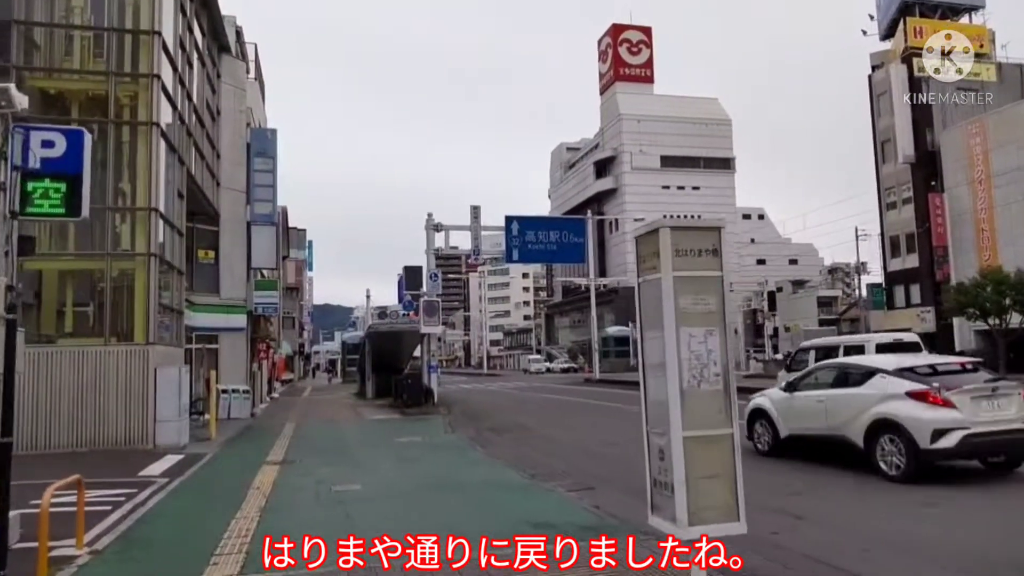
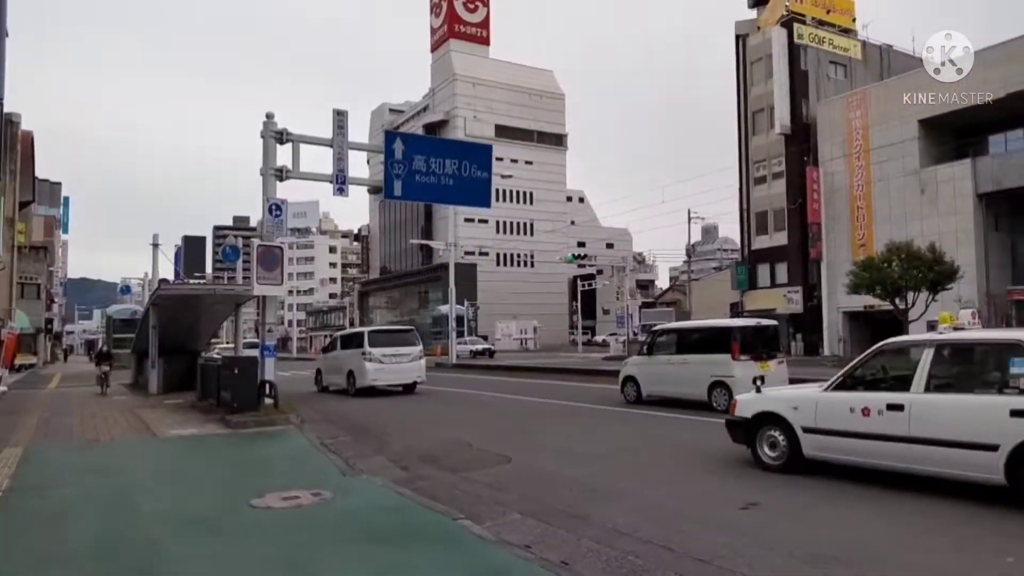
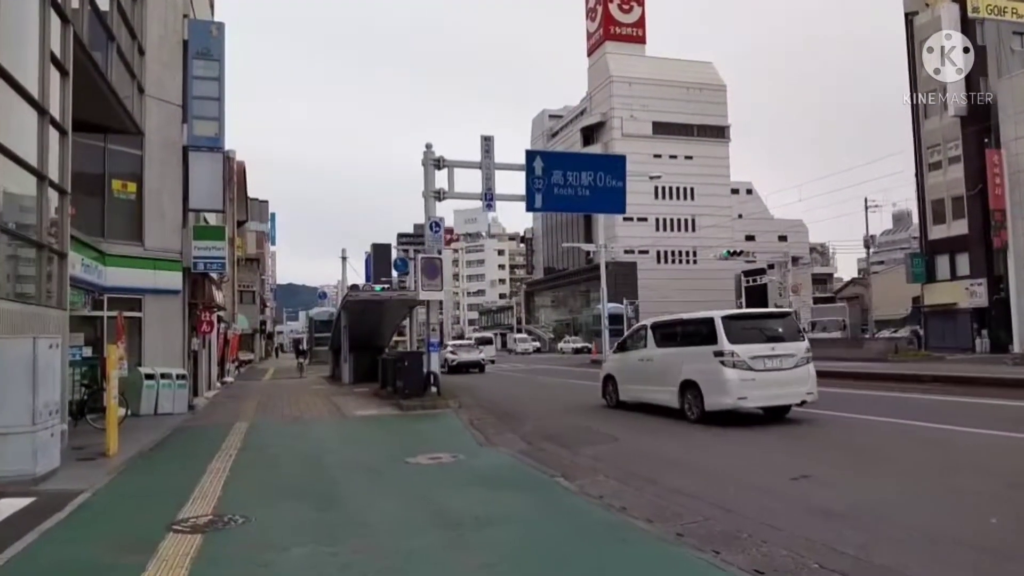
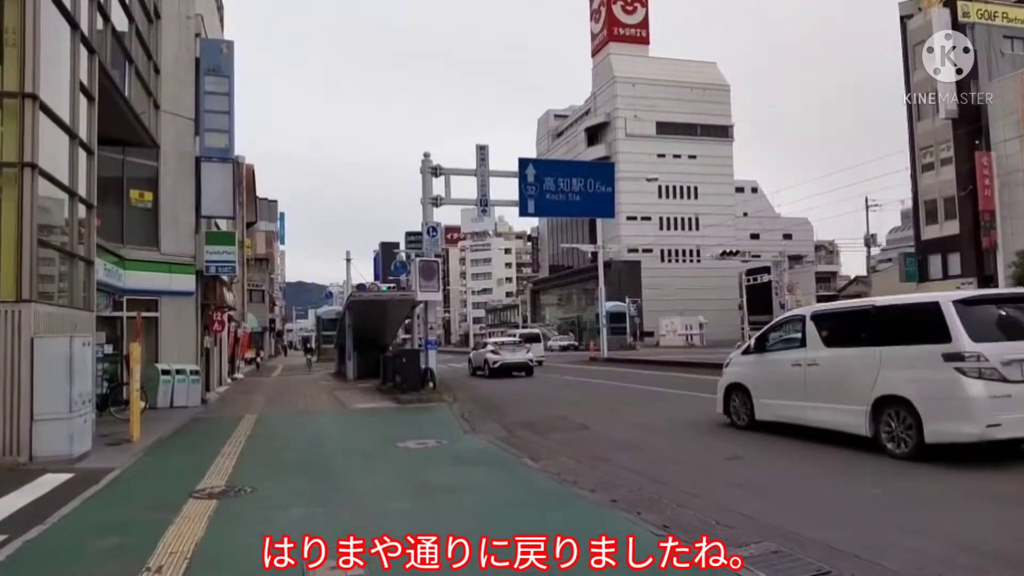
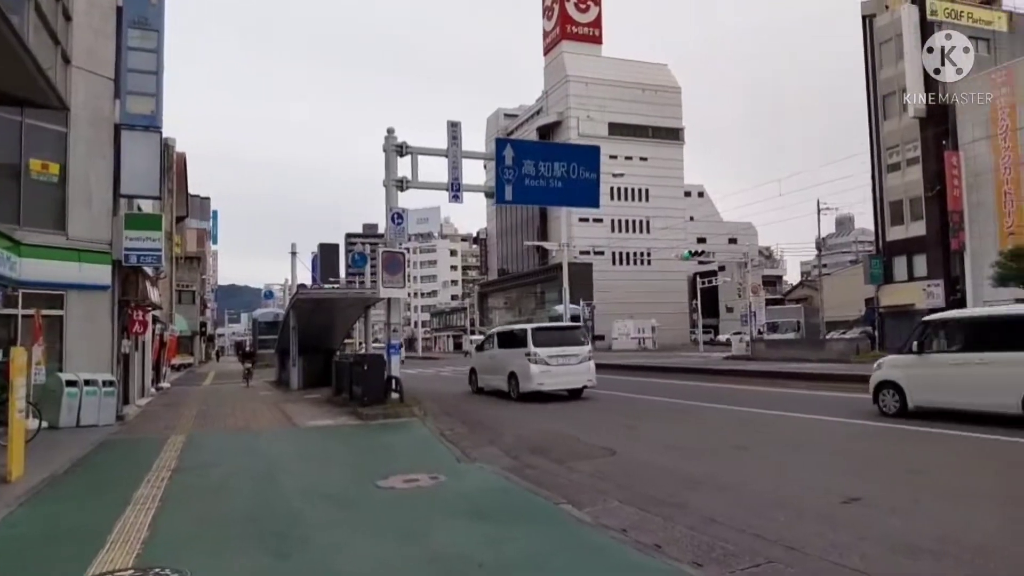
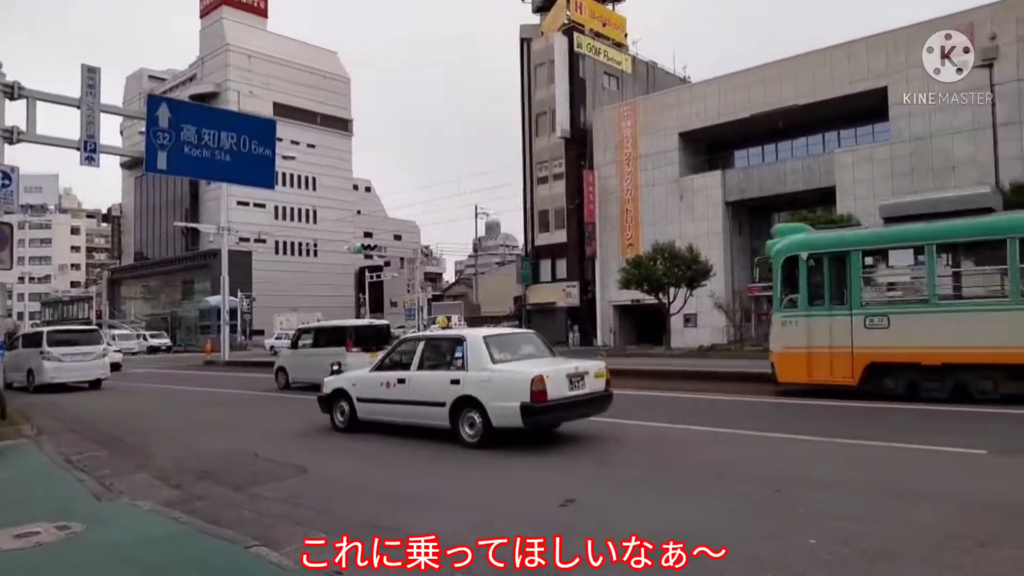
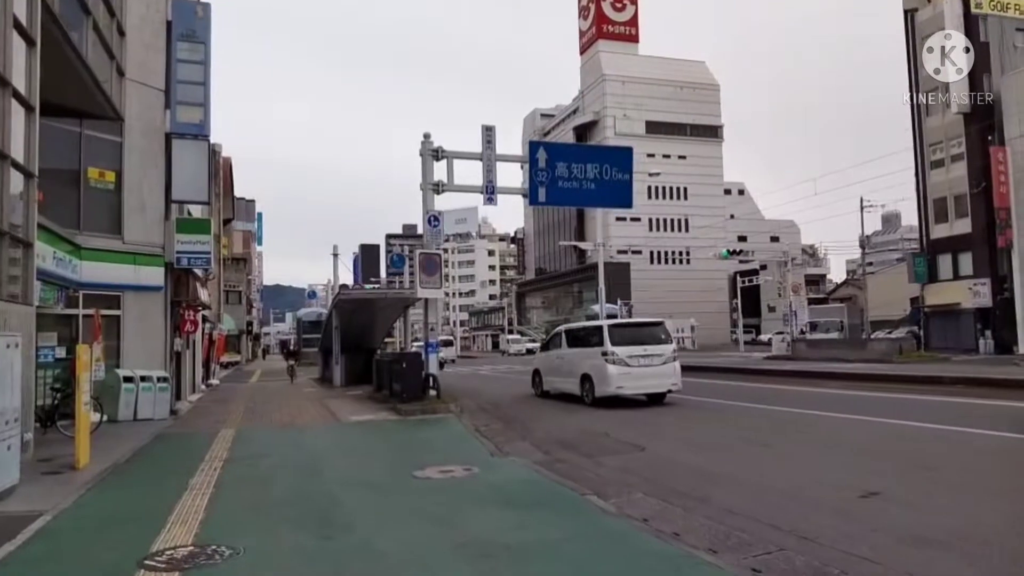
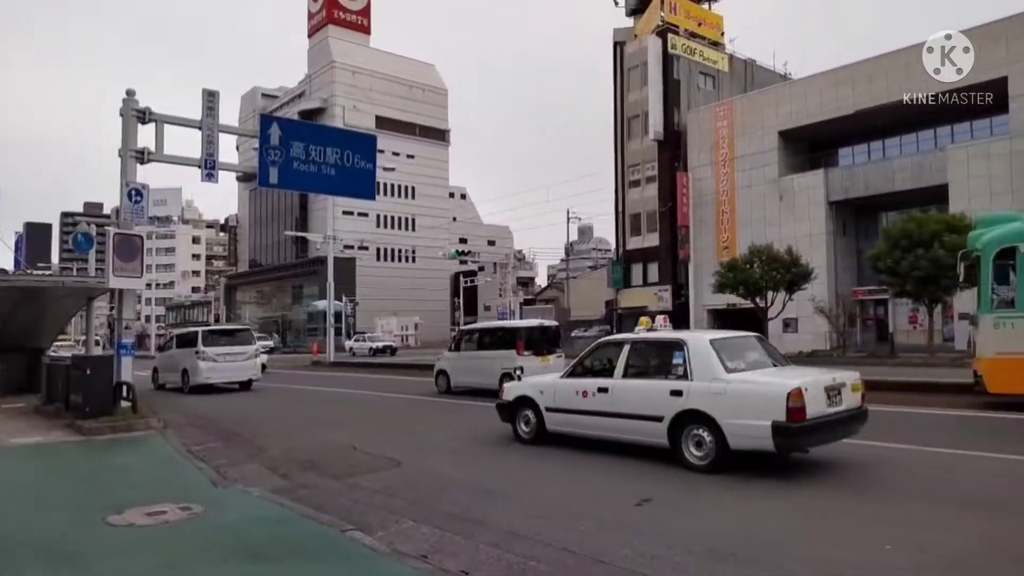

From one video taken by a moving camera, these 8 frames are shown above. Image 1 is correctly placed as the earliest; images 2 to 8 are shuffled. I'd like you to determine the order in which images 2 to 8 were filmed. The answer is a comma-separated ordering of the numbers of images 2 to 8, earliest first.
4, 3, 7, 5, 2, 8, 6
